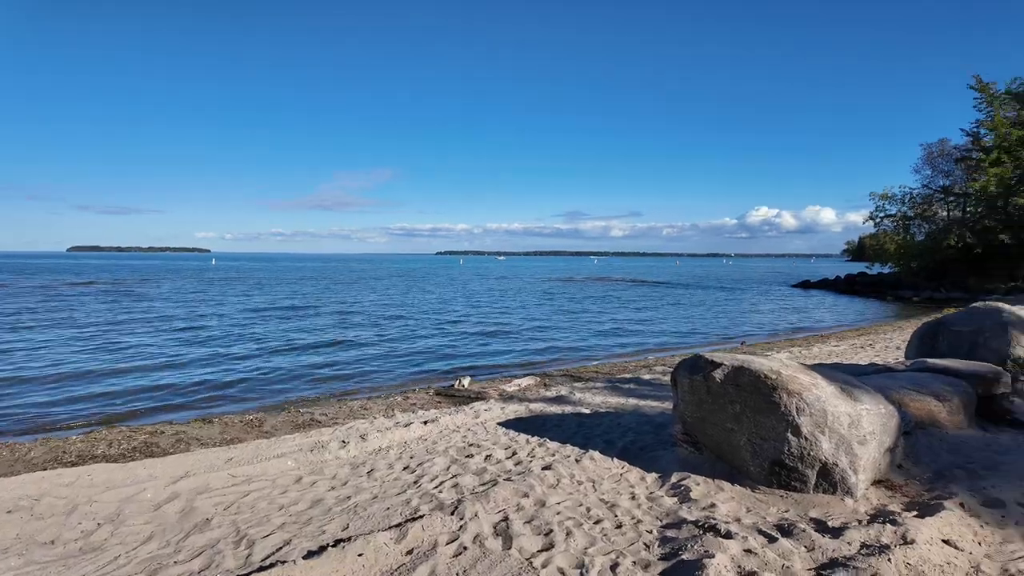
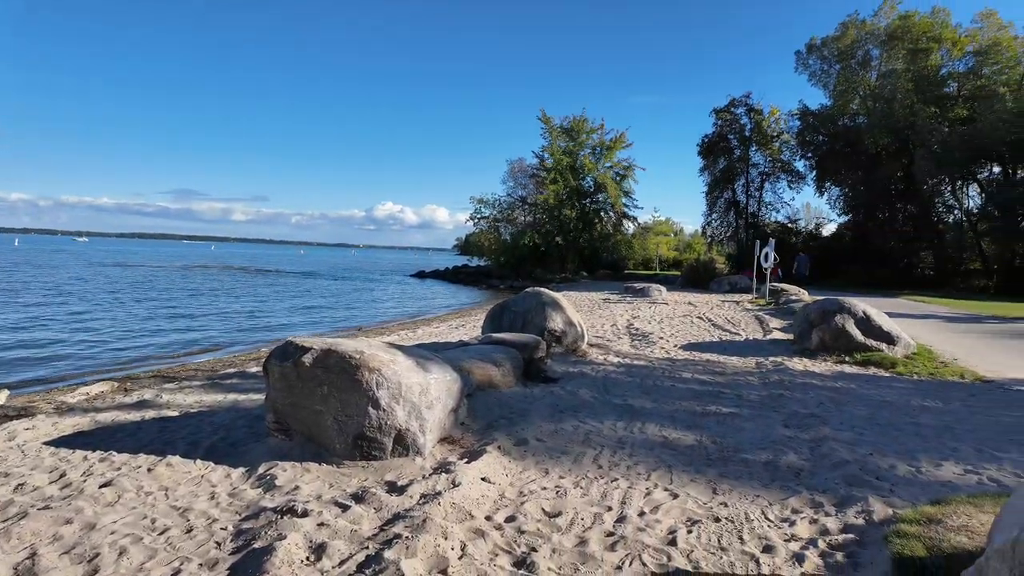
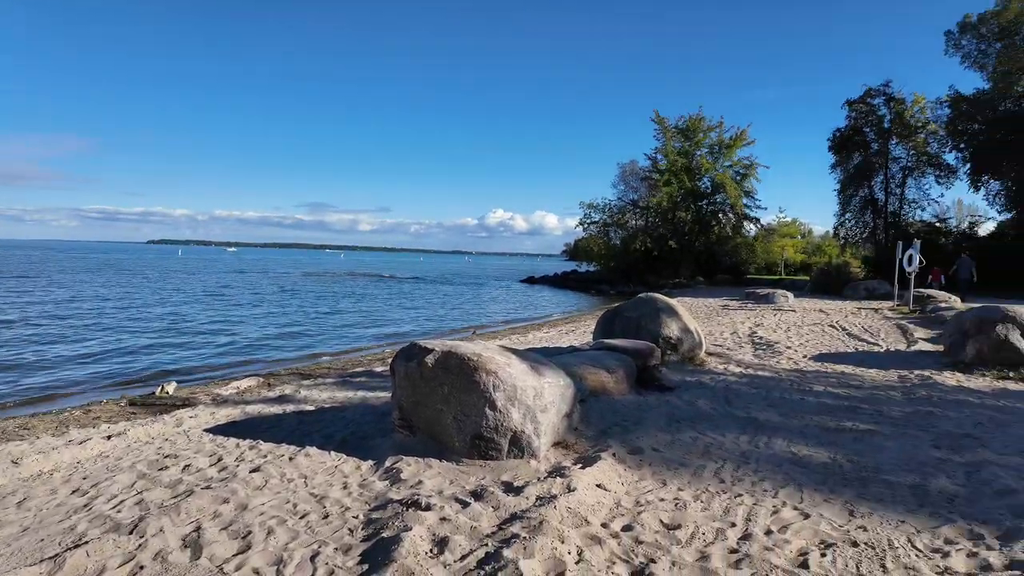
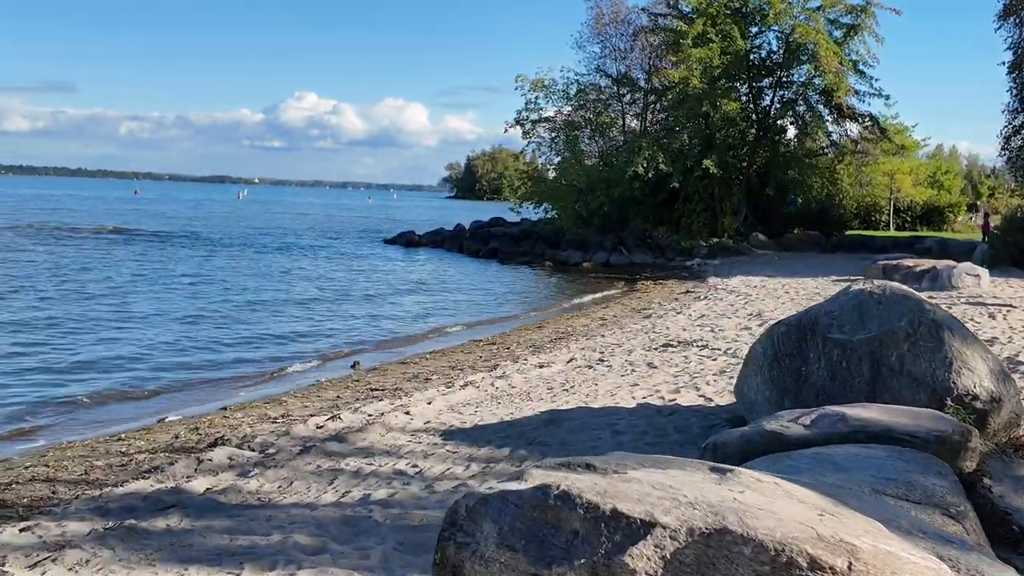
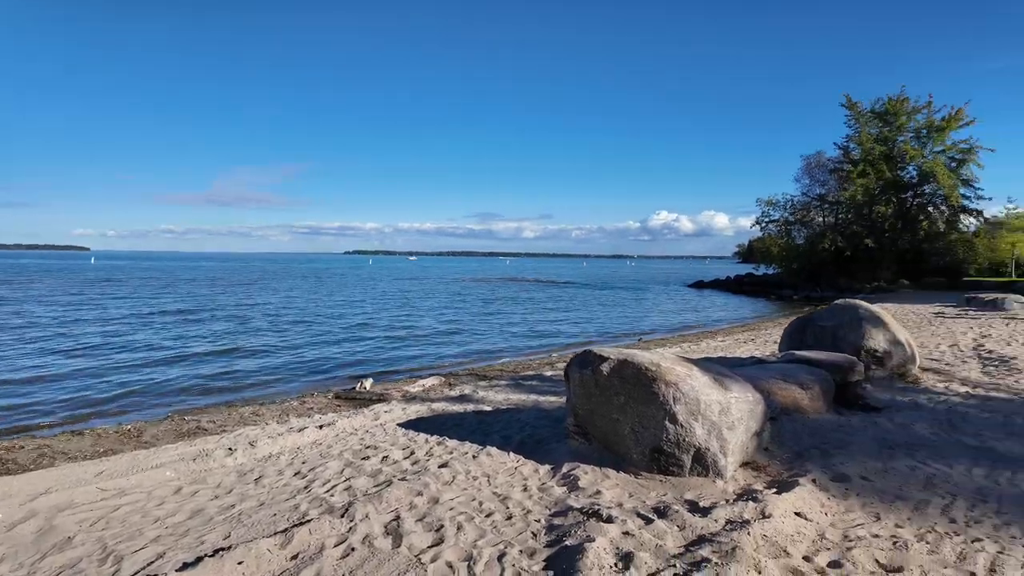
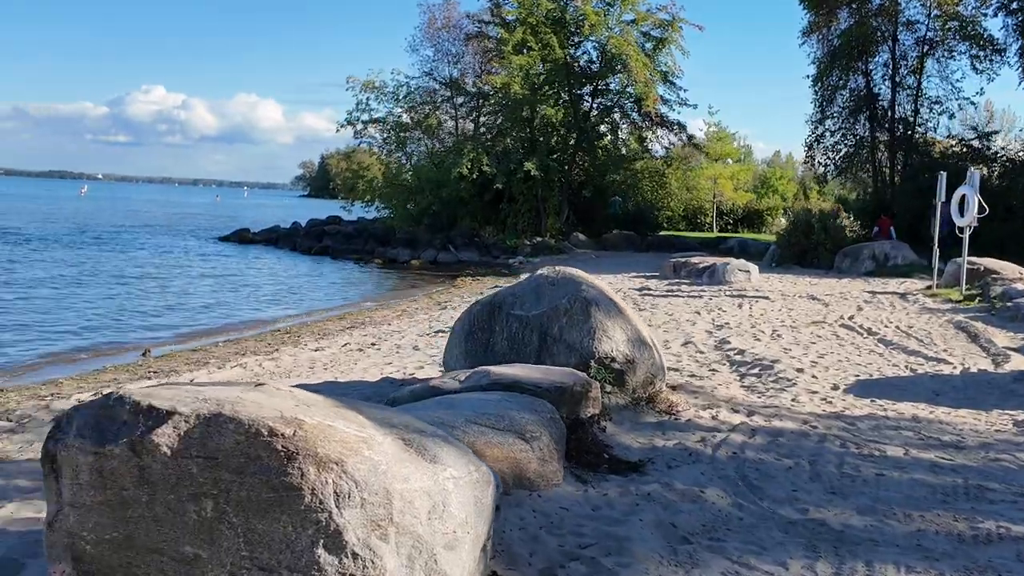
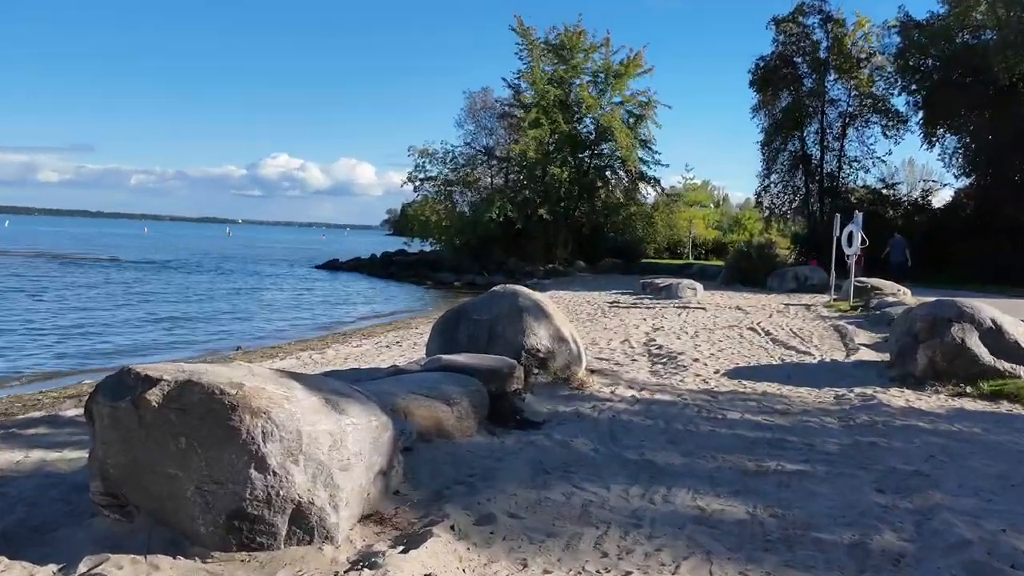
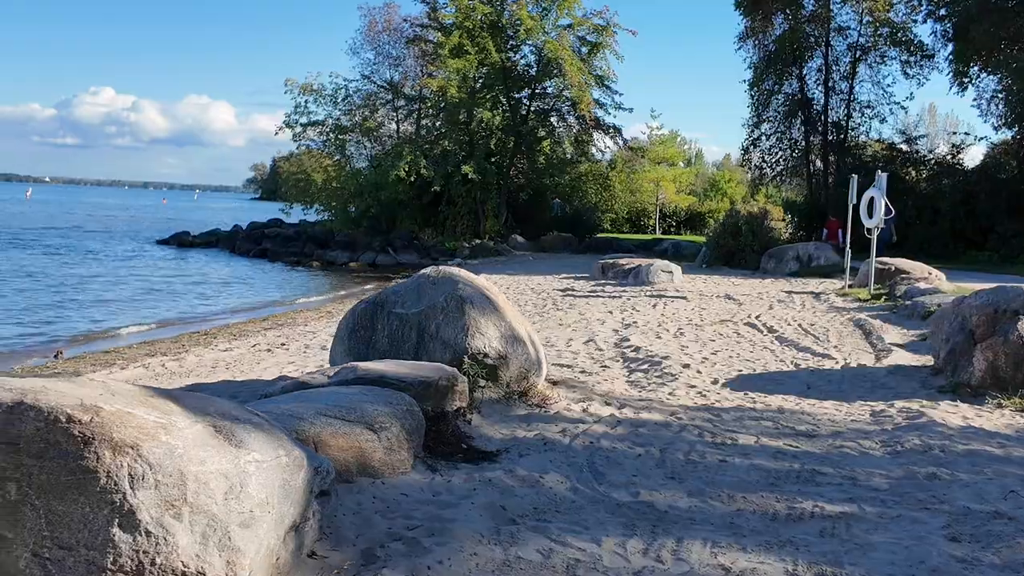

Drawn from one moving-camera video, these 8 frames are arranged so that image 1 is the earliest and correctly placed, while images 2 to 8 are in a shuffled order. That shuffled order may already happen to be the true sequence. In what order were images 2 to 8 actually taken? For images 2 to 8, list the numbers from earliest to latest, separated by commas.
5, 3, 2, 7, 8, 6, 4
